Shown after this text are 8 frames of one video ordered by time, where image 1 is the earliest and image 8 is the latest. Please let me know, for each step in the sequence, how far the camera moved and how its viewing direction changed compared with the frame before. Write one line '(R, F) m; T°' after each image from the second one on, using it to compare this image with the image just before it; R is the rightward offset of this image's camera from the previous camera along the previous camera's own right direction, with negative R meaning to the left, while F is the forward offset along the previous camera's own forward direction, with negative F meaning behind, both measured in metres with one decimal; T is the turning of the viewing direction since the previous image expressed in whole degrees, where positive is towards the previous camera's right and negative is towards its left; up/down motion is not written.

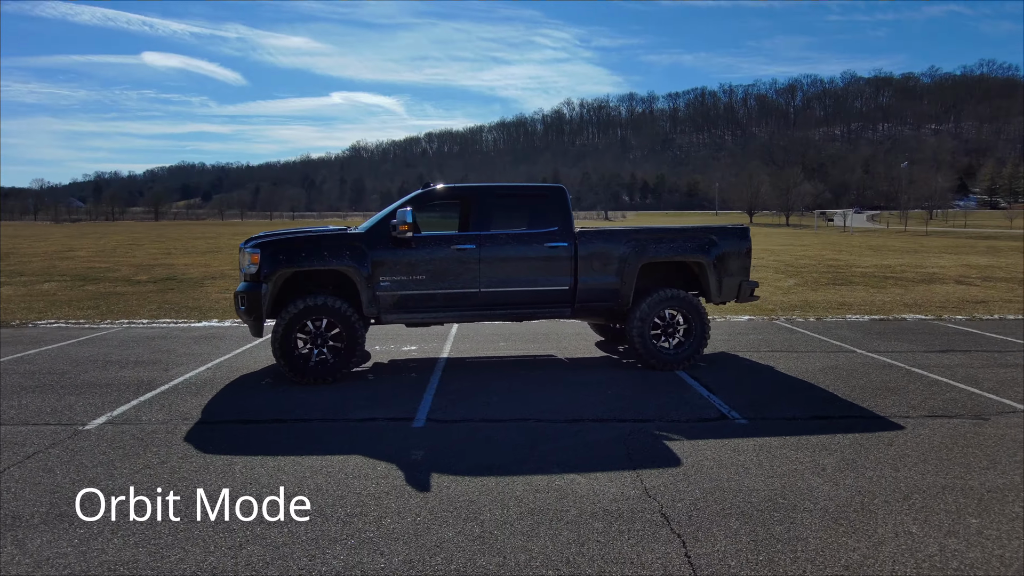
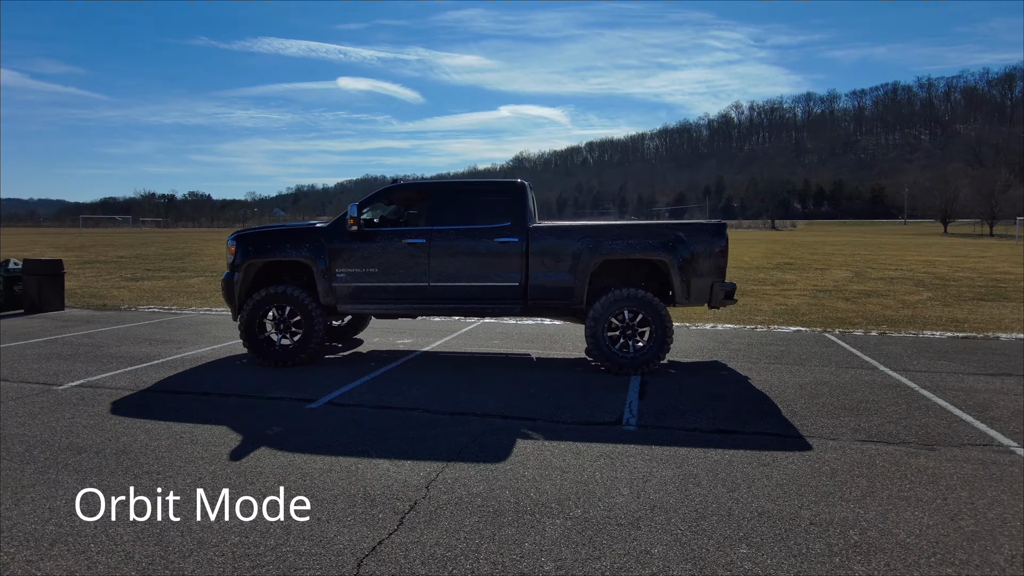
(+2.1, +0.3) m; -14°
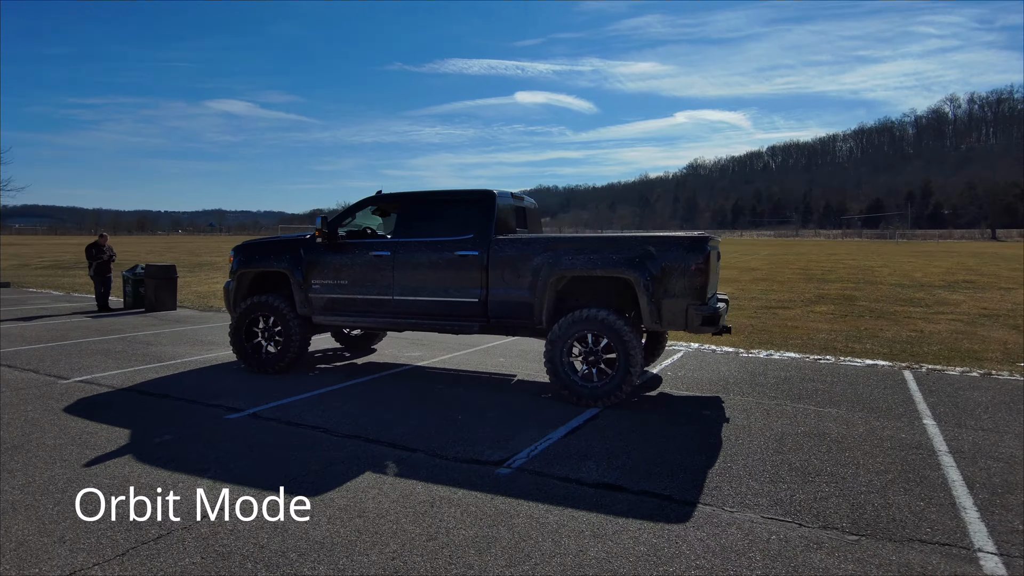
(+2.0, +0.7) m; -15°
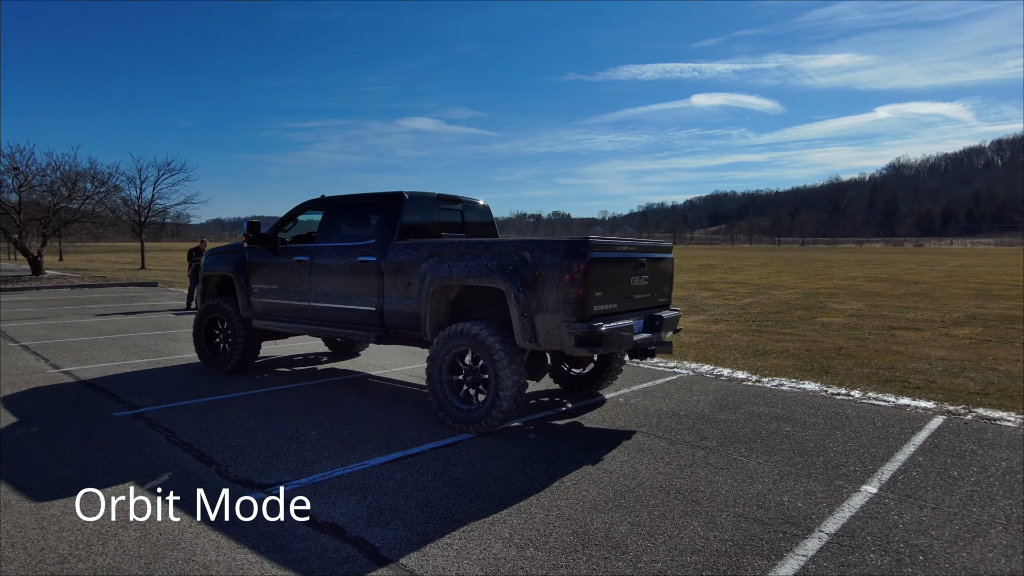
(+2.3, +0.9) m; -15°
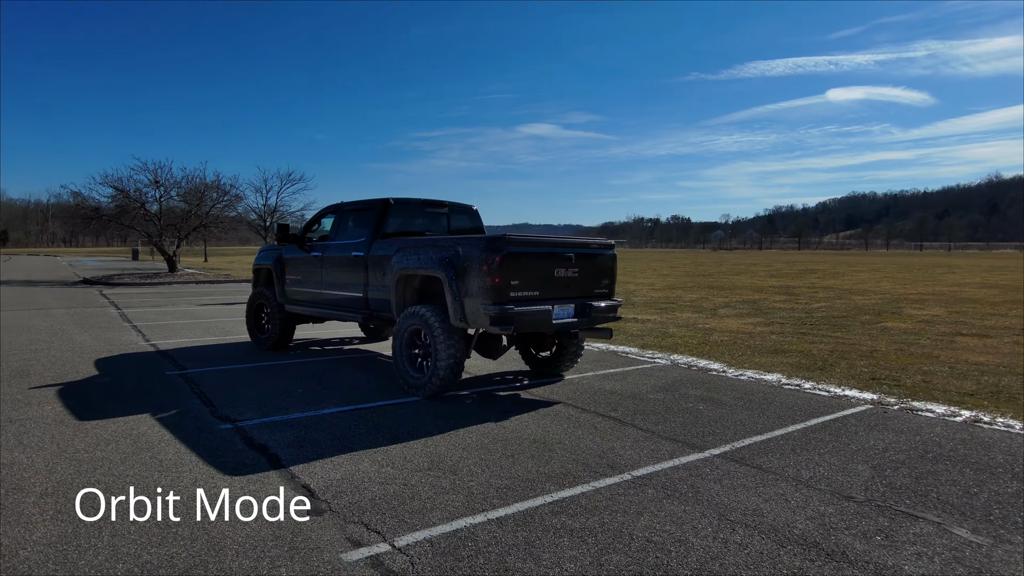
(+1.6, -0.8) m; -10°
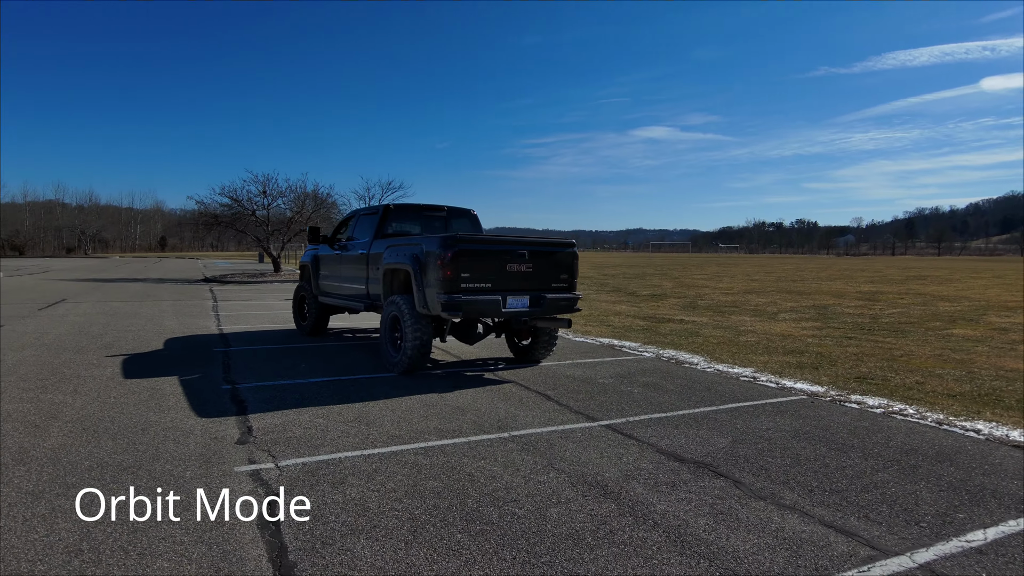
(+1.6, -0.7) m; -10°
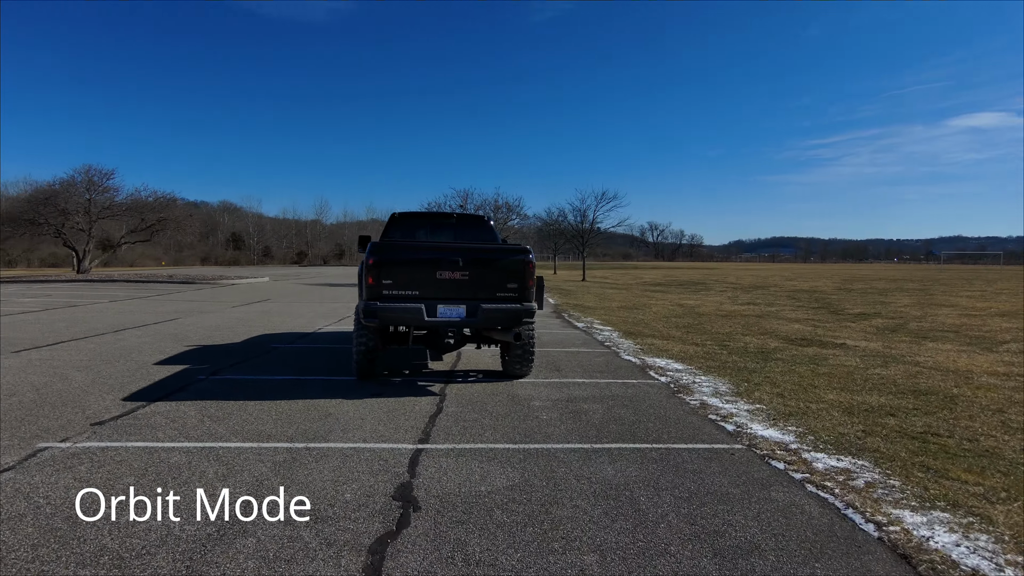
(+3.2, +1.1) m; -24°
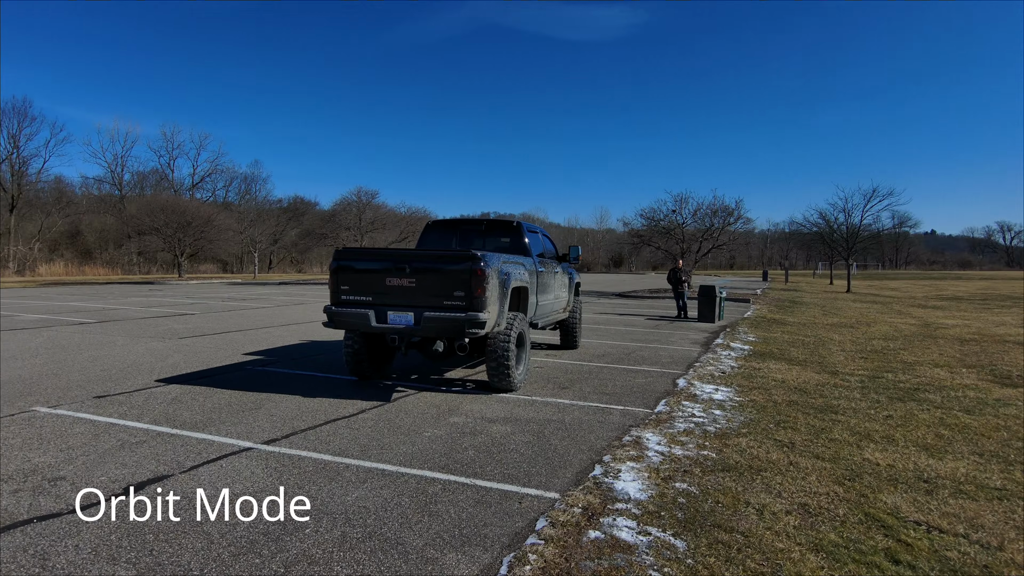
(+3.2, +1.1) m; -26°
